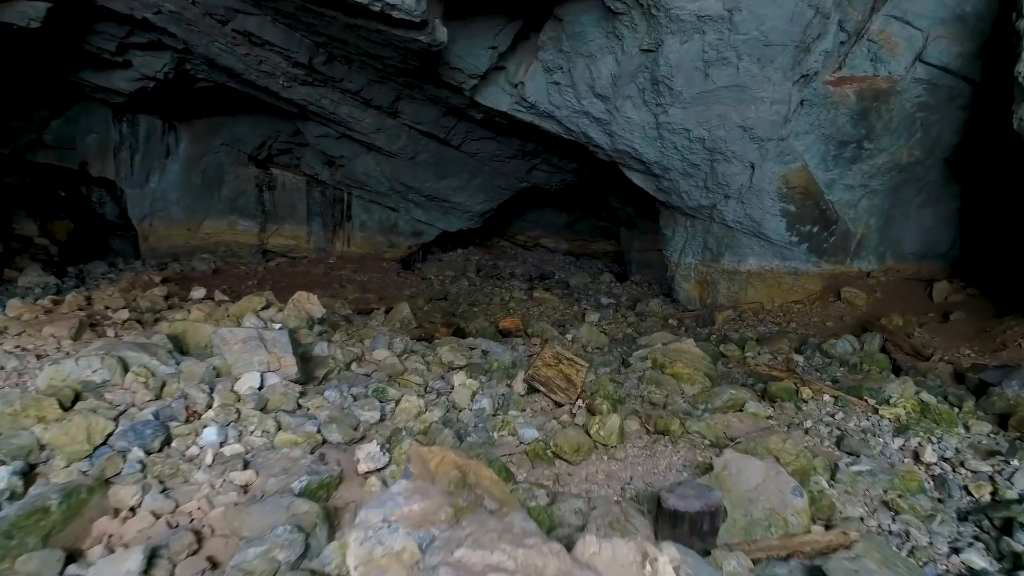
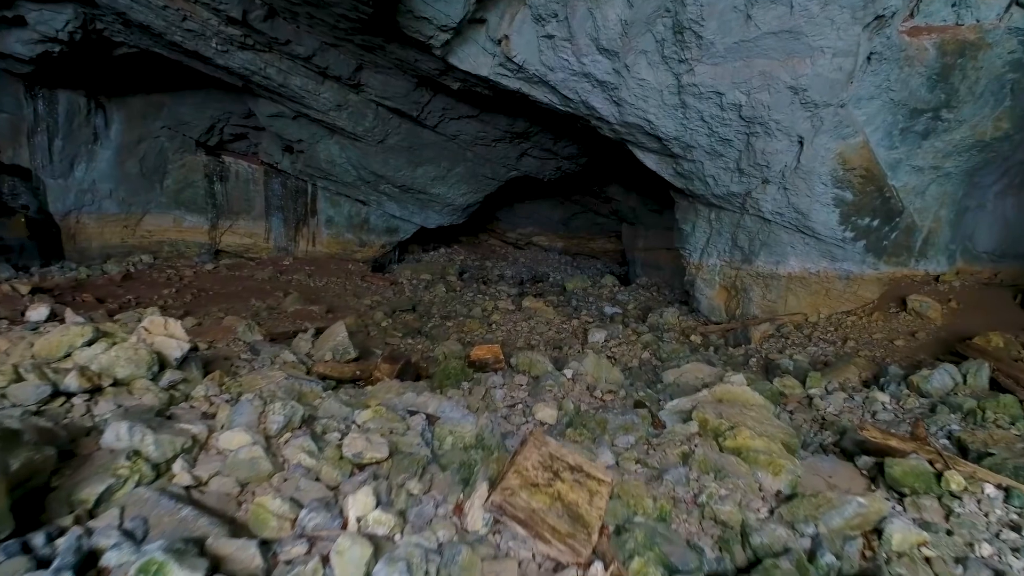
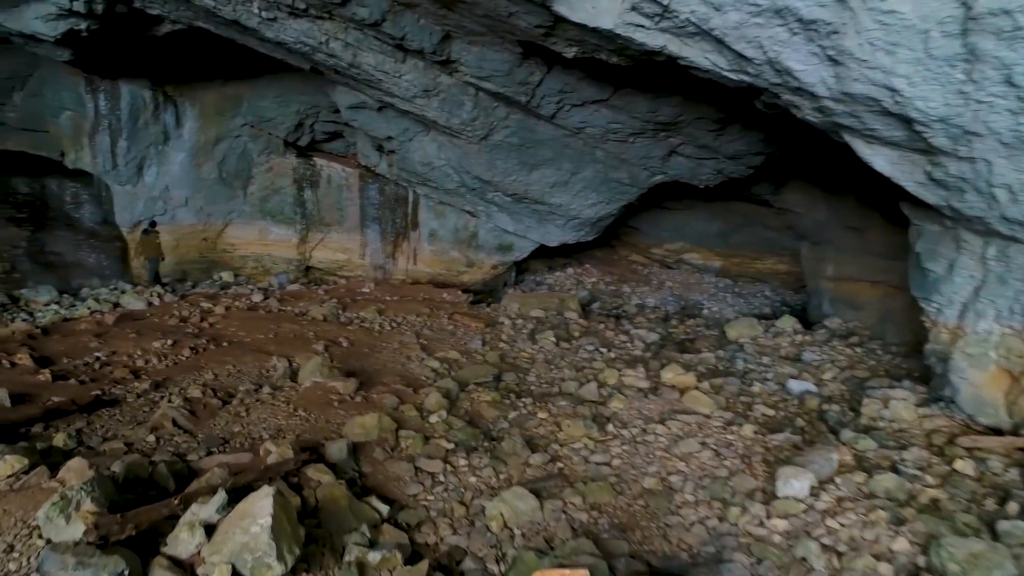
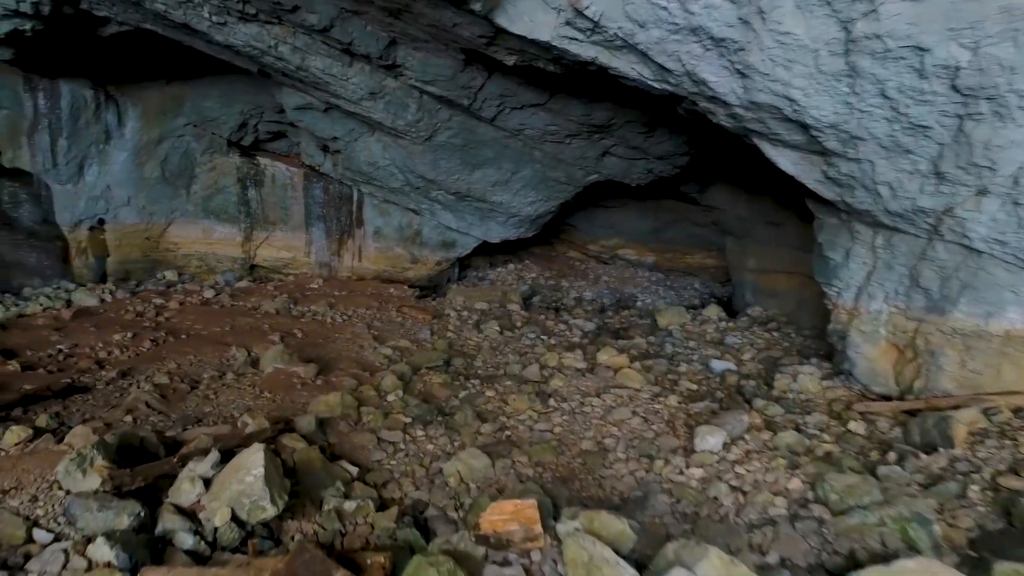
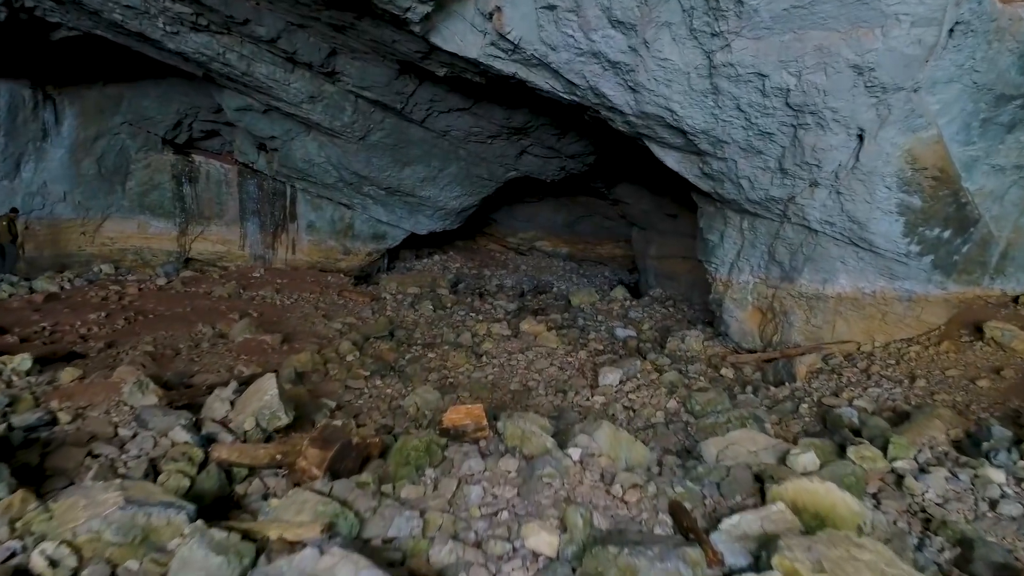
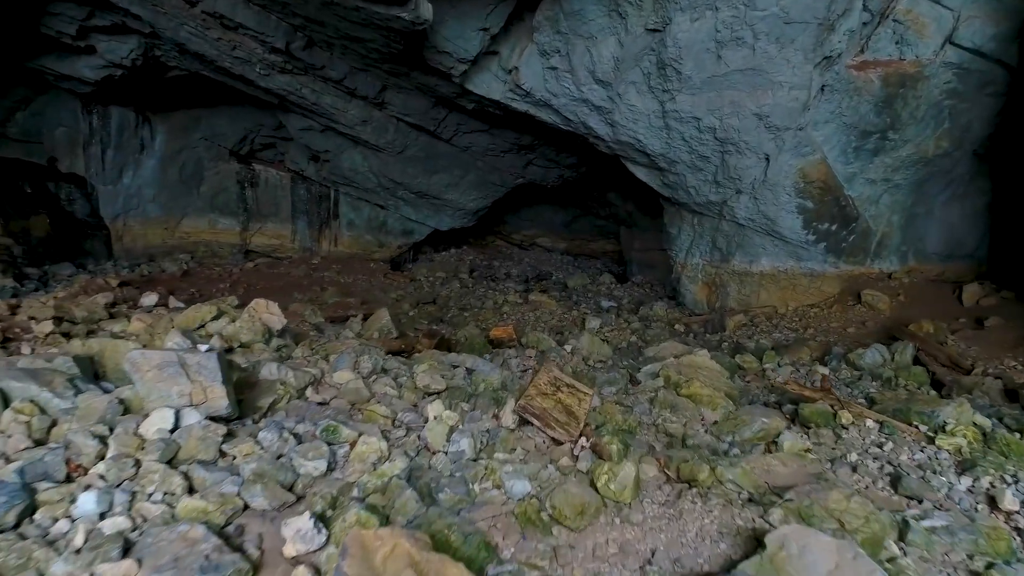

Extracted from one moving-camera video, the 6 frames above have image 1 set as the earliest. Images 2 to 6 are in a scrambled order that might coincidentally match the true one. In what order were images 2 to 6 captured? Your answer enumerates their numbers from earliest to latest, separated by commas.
6, 2, 5, 4, 3
